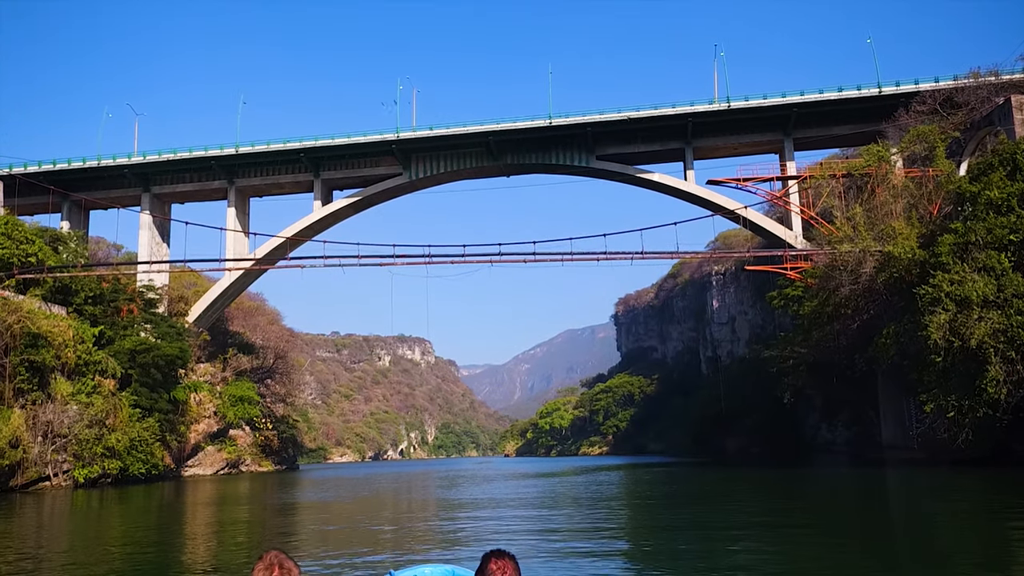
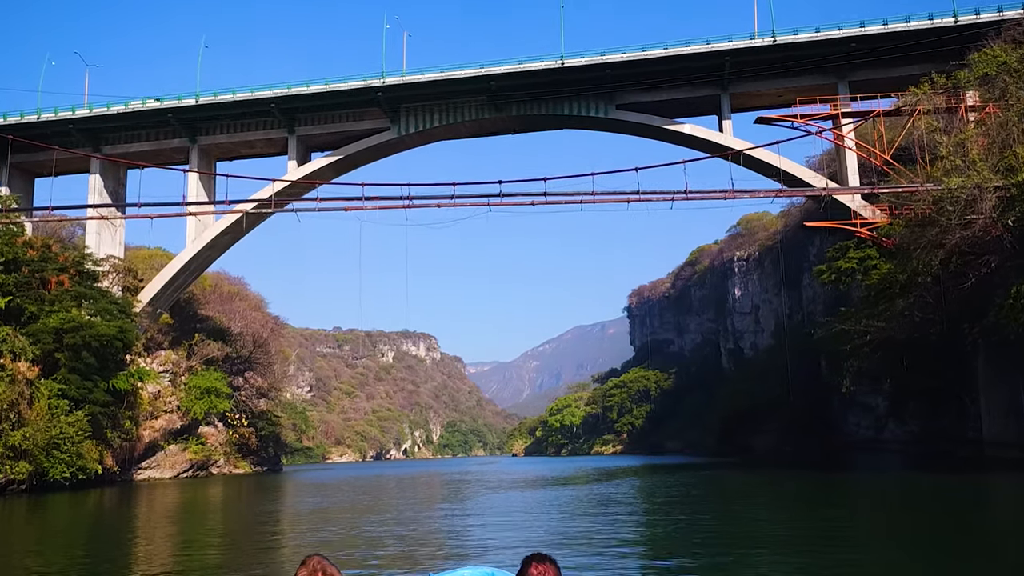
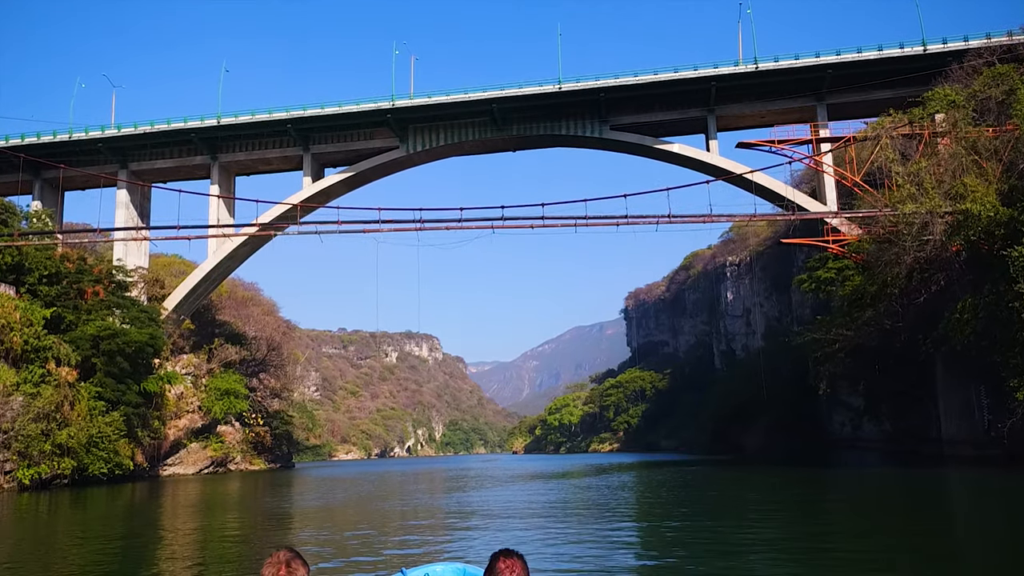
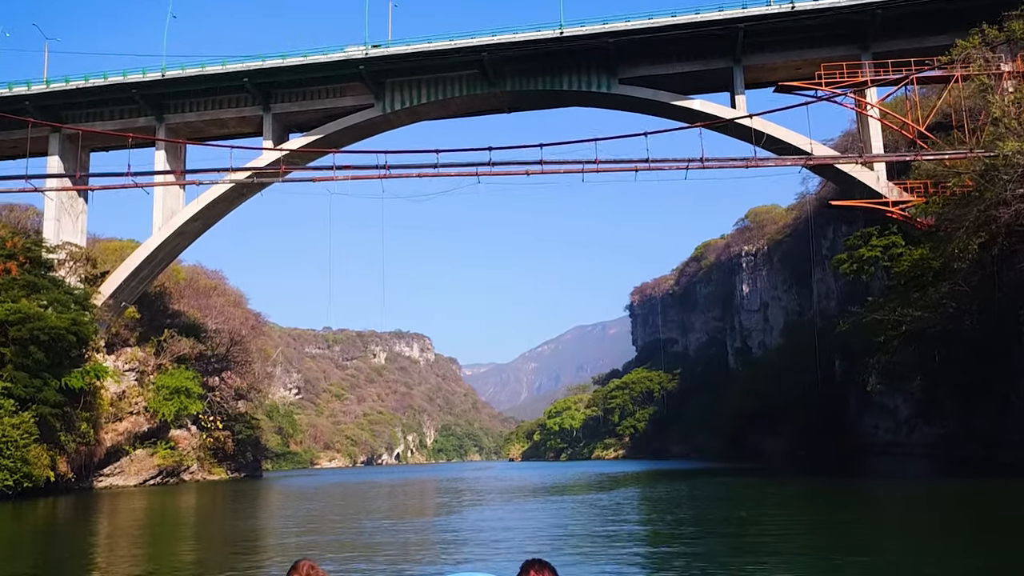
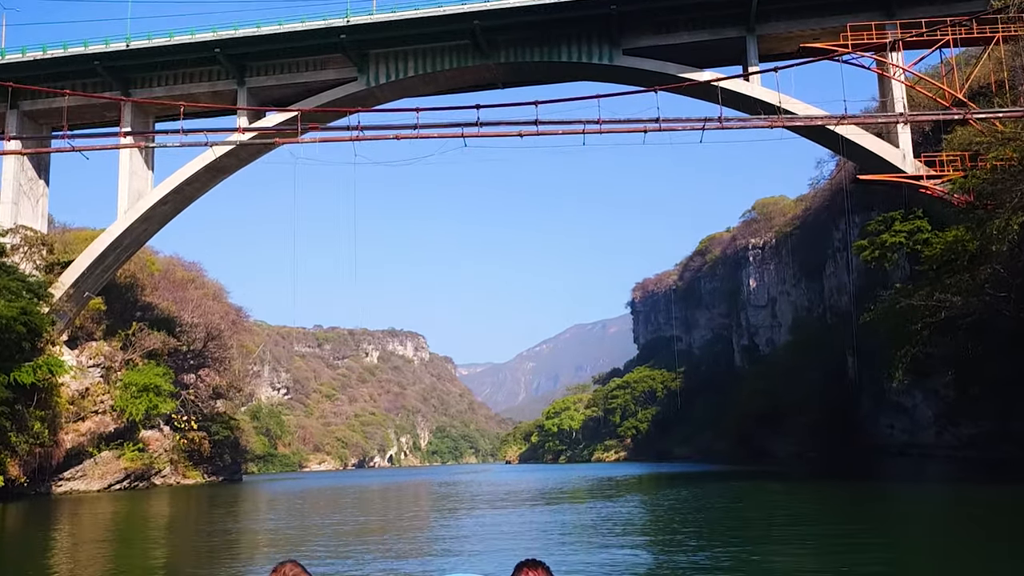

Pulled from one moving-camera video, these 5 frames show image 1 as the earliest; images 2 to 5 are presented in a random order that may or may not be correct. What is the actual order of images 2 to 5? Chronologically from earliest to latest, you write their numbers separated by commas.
3, 2, 4, 5
